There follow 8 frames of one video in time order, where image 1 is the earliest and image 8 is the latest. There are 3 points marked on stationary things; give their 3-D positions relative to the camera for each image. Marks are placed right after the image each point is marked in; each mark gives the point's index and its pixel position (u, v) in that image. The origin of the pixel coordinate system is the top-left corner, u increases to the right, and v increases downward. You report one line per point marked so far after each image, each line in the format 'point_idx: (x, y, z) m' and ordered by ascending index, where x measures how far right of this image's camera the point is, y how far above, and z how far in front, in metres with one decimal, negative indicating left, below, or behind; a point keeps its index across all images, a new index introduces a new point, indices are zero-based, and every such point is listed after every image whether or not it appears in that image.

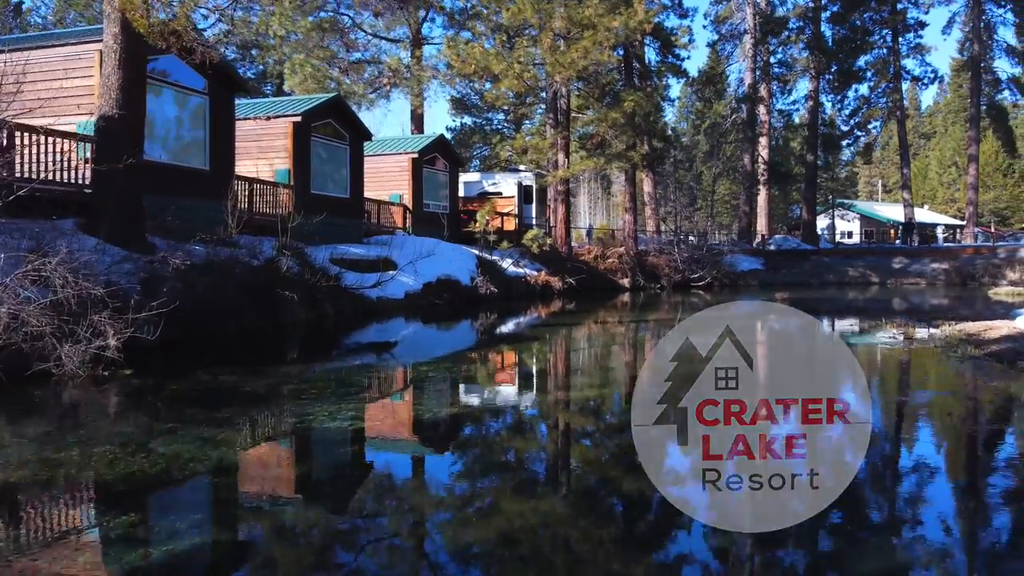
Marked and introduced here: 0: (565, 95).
0: (+1.2, +4.4, +18.4) m
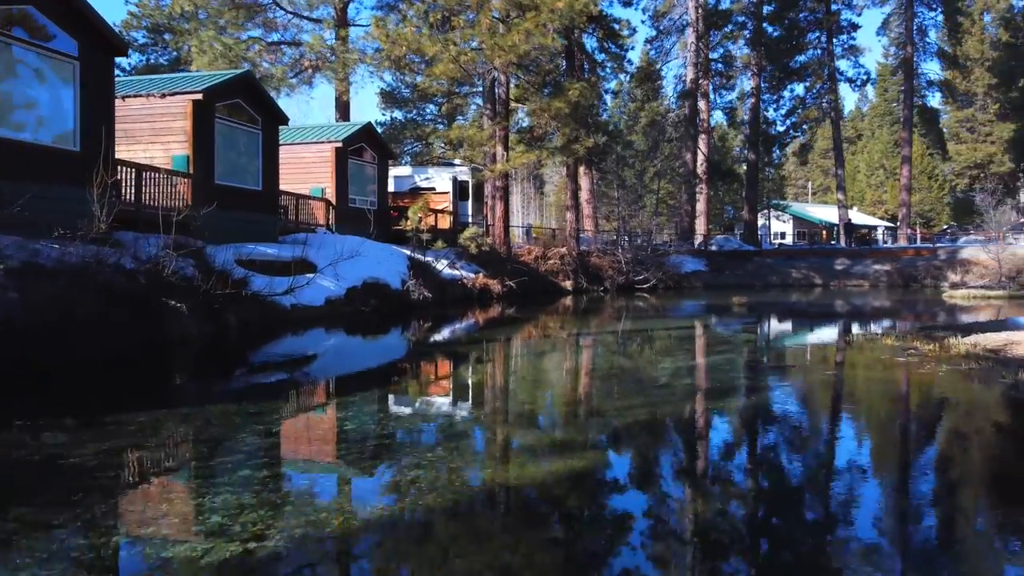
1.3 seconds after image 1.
0: (-0.2, +4.3, +17.2) m
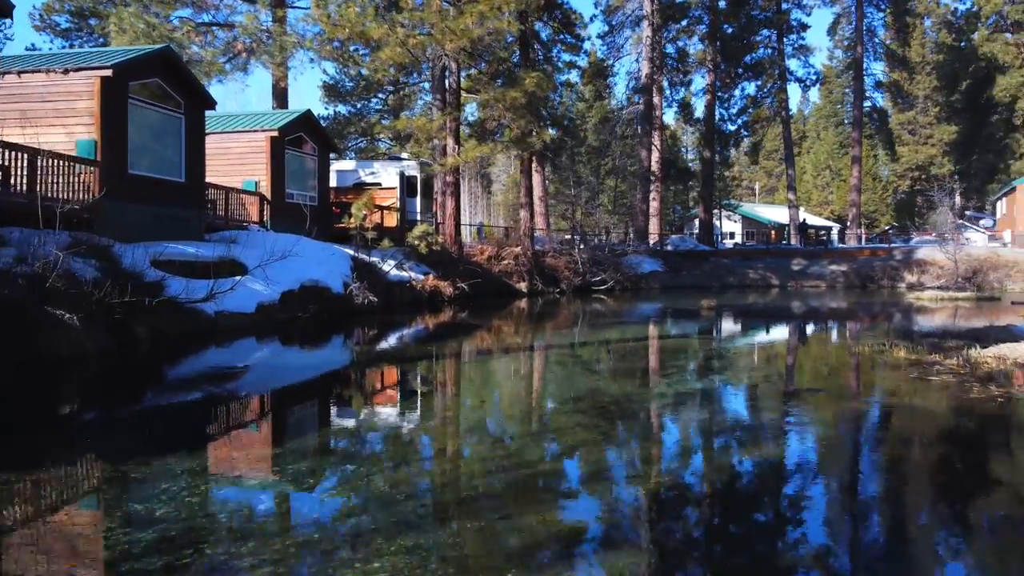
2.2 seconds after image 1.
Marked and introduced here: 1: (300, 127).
0: (-1.1, +4.3, +16.2) m
1: (-4.9, +3.7, +18.9) m
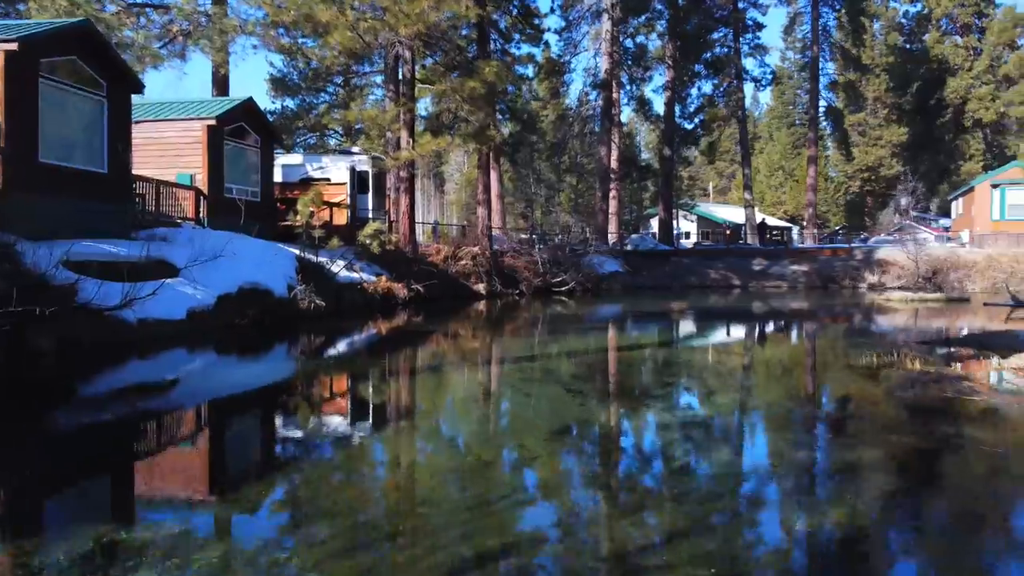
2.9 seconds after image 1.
0: (-1.9, +4.2, +15.4) m
1: (-5.9, +3.7, +17.8) m
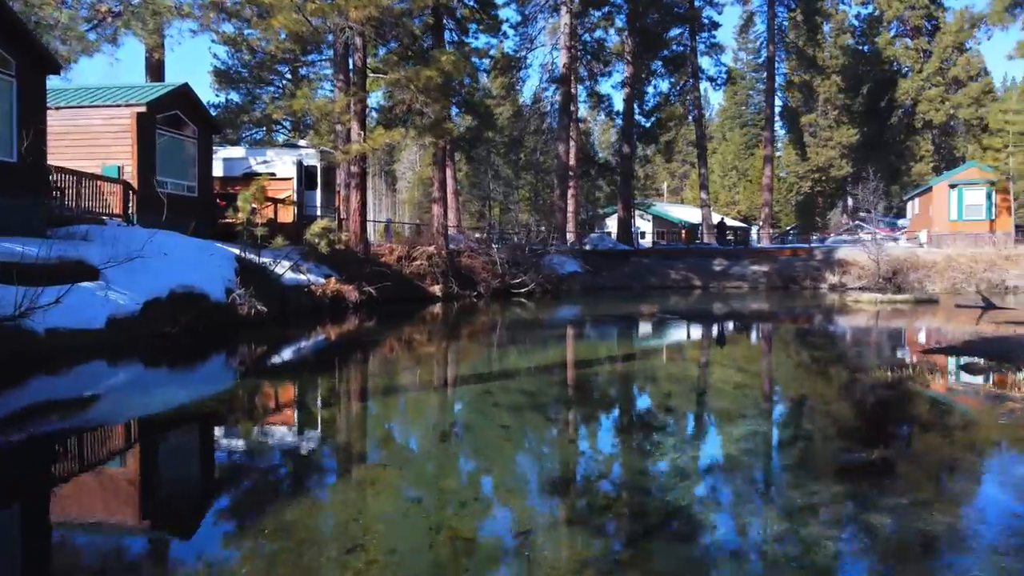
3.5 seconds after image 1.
0: (-2.7, +4.2, +14.5) m
1: (-6.8, +3.7, +16.7) m
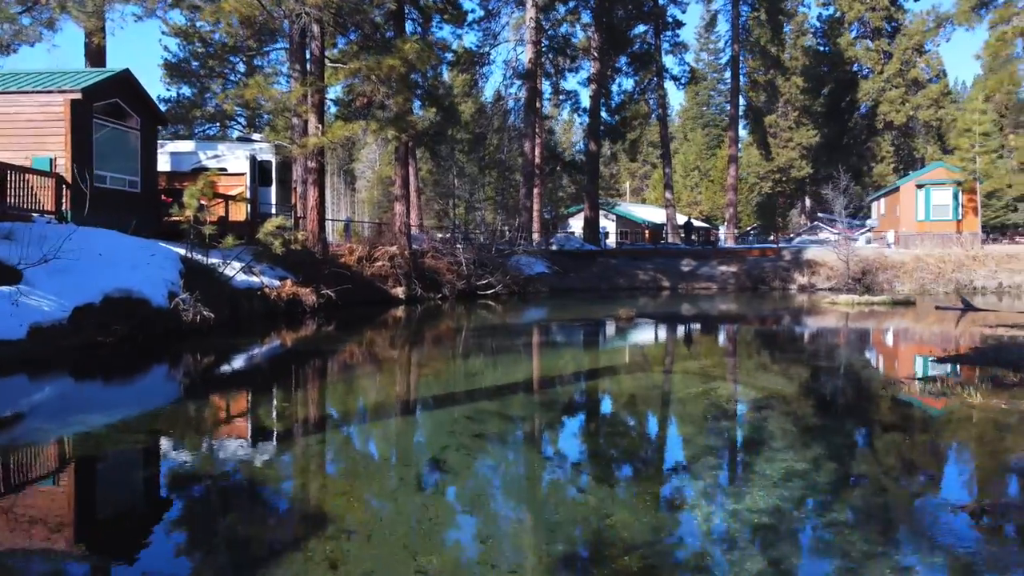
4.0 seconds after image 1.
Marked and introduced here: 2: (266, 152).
0: (-3.3, +4.2, +13.8) m
1: (-7.4, +3.6, +15.7) m
2: (-5.8, +3.2, +19.4) m
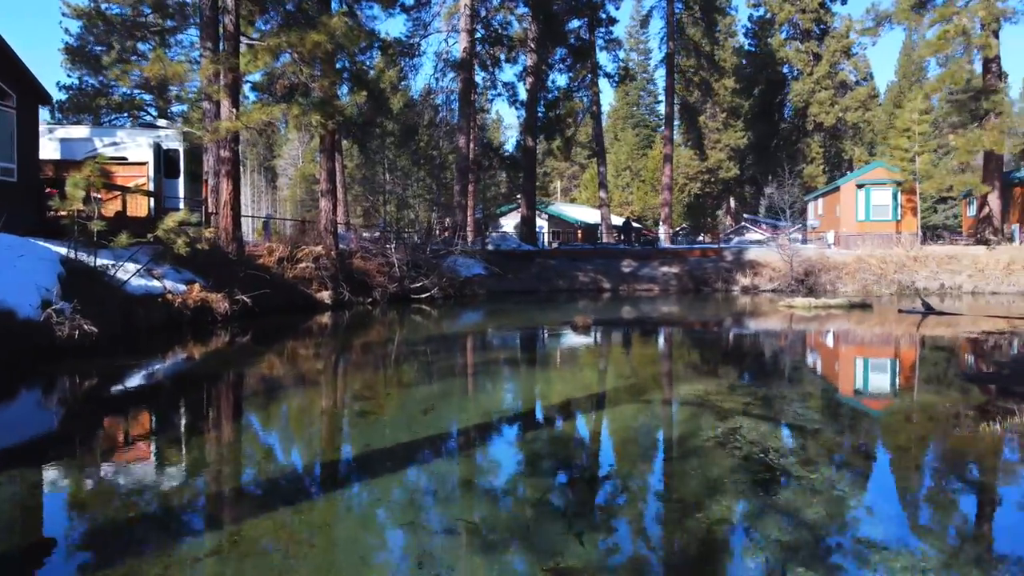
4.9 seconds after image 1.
0: (-4.2, +4.1, +12.4) m
1: (-8.5, +3.5, +14.0) m
2: (-7.2, +3.1, +17.8) m
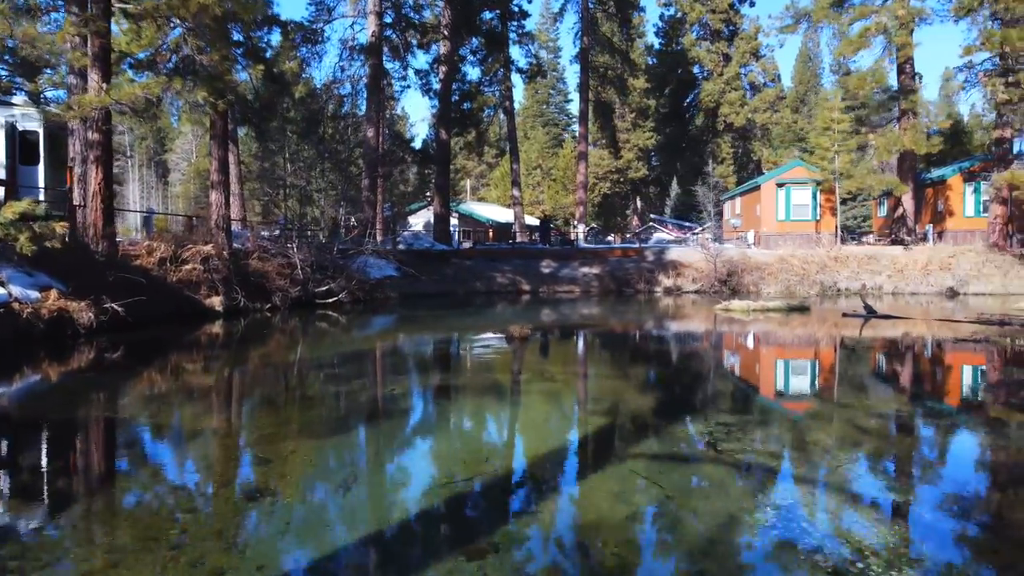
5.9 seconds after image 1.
0: (-5.3, +4.0, +10.7) m
1: (-9.8, +3.5, +11.8) m
2: (-8.9, +3.0, +15.7) m
